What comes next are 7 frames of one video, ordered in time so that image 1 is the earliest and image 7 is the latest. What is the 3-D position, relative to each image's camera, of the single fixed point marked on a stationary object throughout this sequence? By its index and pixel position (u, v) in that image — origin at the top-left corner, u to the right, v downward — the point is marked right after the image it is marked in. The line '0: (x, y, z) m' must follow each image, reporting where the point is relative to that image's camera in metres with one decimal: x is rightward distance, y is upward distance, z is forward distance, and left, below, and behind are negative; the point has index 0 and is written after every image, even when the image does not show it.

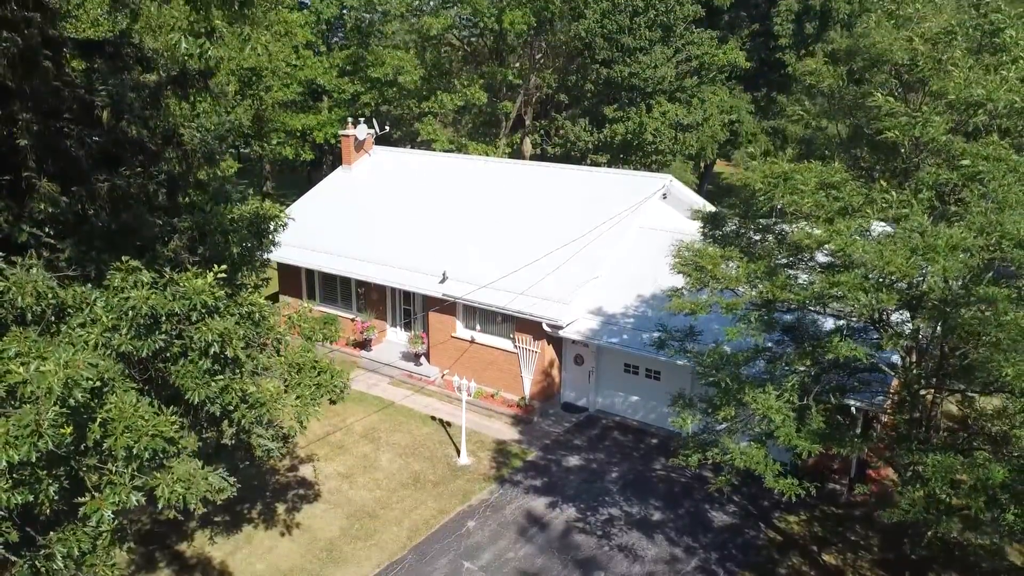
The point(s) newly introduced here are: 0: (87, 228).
0: (-4.7, +0.6, +8.1) m
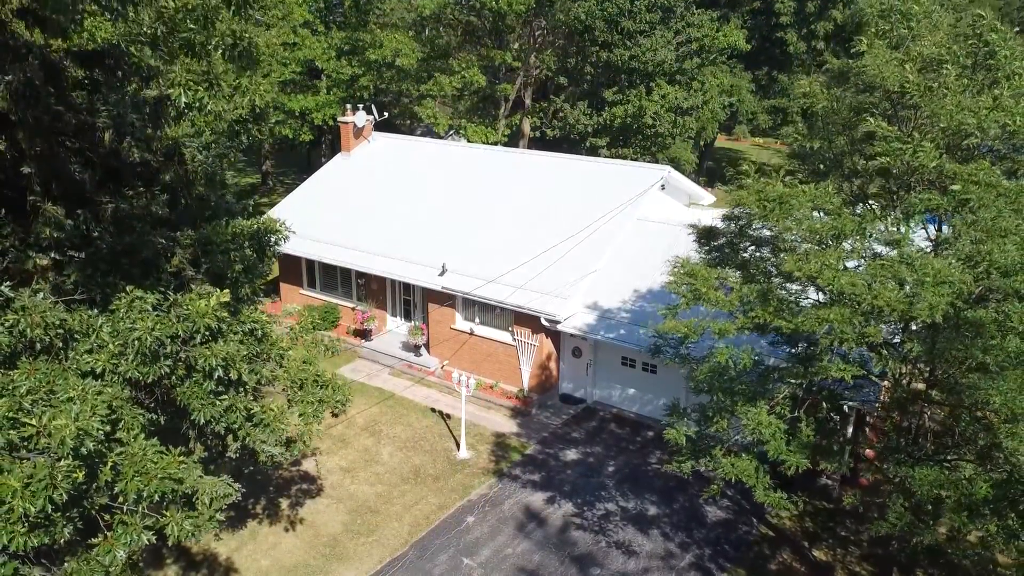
0: (-4.7, +0.4, +8.3) m
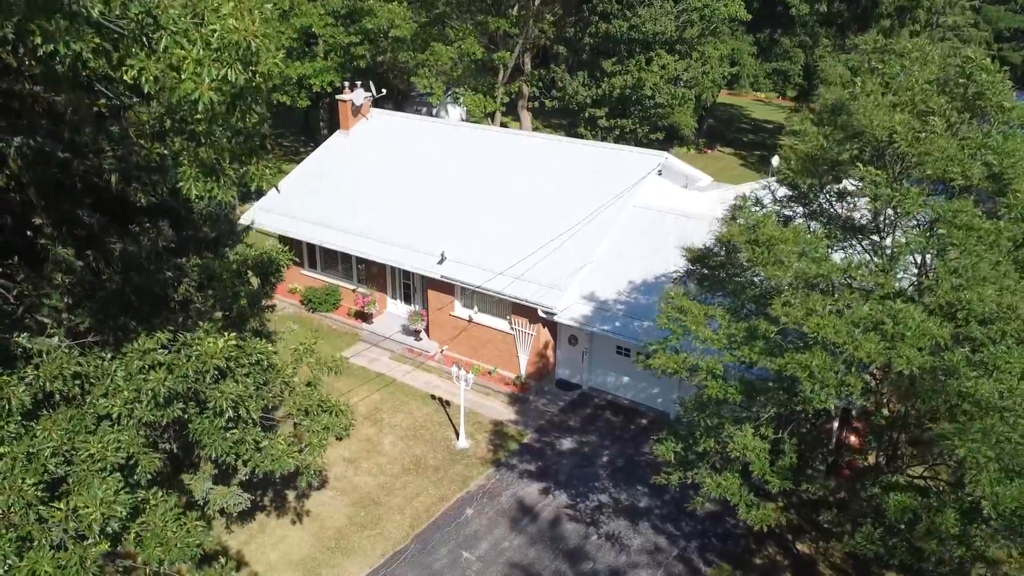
0: (-4.8, -0.1, +8.6) m
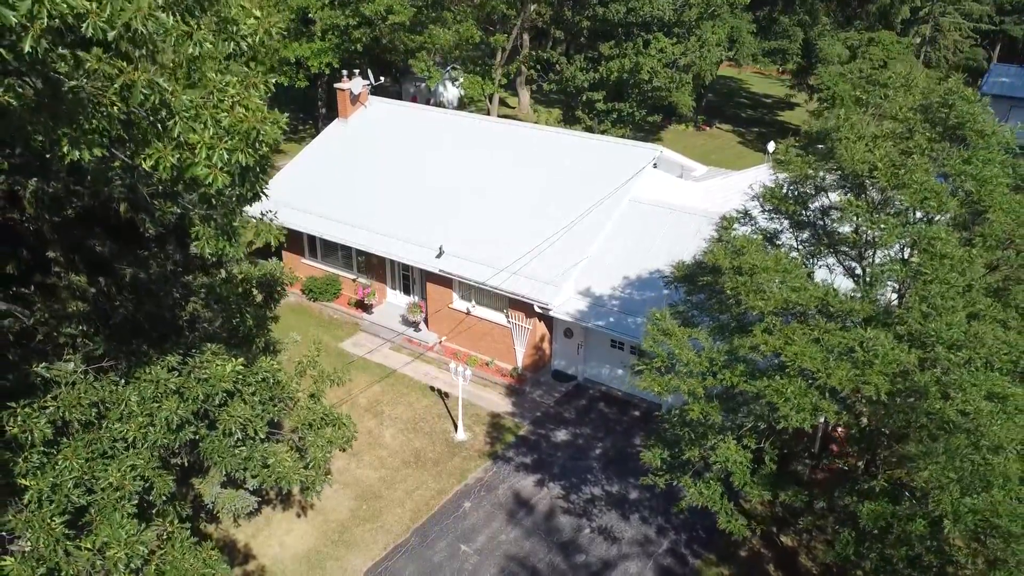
0: (-4.8, -0.4, +9.0) m
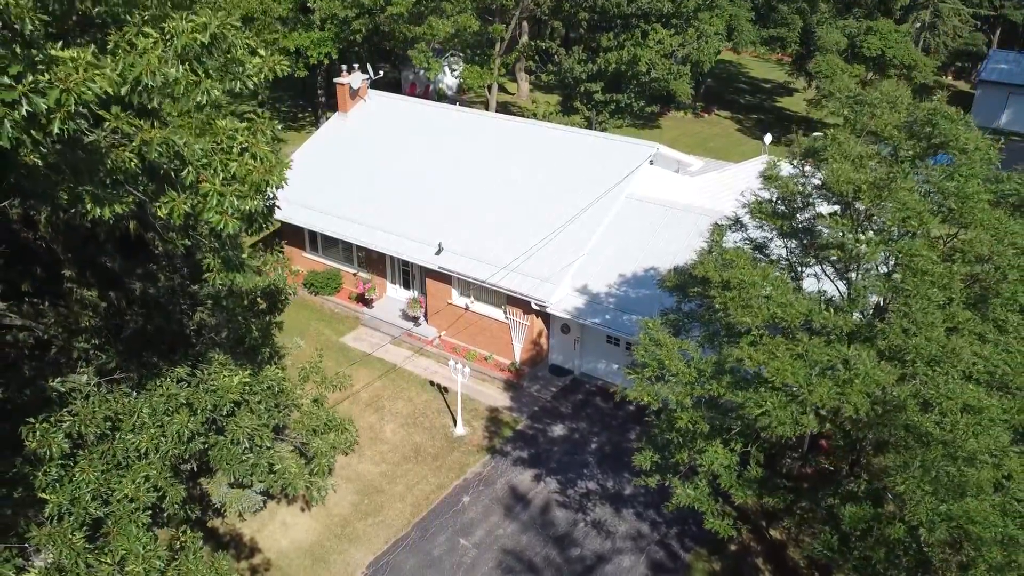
0: (-4.9, -0.6, +9.3) m
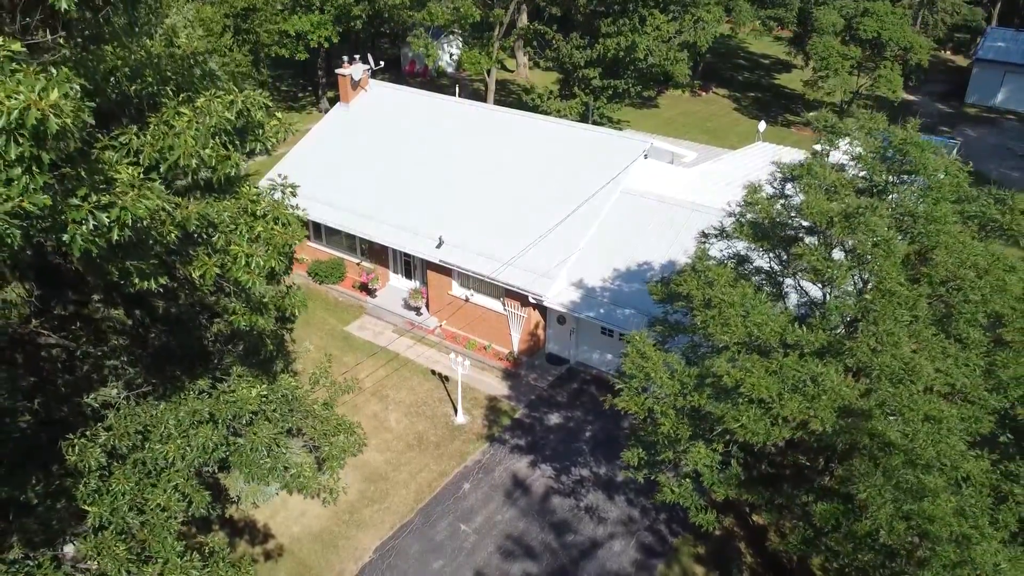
0: (-4.9, -0.8, +10.0) m
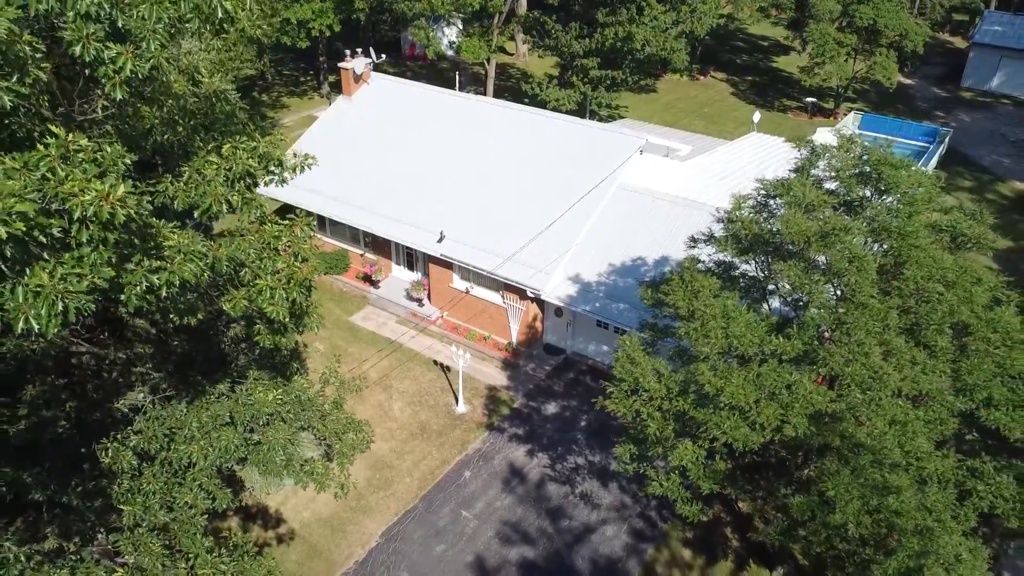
0: (-5.0, -1.0, +10.8) m
